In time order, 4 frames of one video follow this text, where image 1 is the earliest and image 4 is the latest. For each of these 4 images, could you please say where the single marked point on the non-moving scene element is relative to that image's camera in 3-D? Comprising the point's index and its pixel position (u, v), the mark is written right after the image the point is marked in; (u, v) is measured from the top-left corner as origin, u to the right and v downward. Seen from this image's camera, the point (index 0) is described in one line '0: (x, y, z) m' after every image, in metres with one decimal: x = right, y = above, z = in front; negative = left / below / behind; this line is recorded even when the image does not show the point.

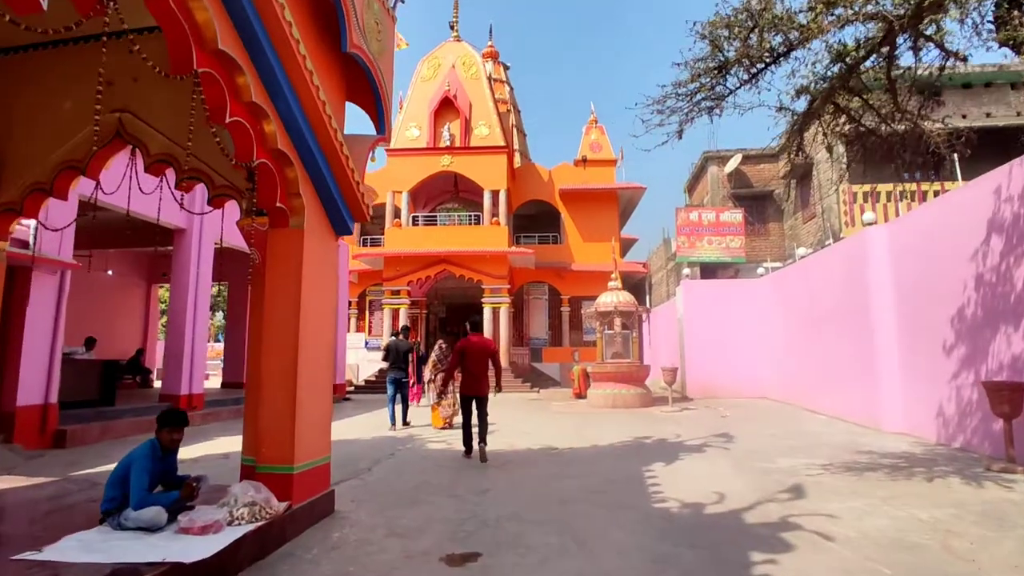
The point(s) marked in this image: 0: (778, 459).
0: (+2.4, -1.5, +5.8) m
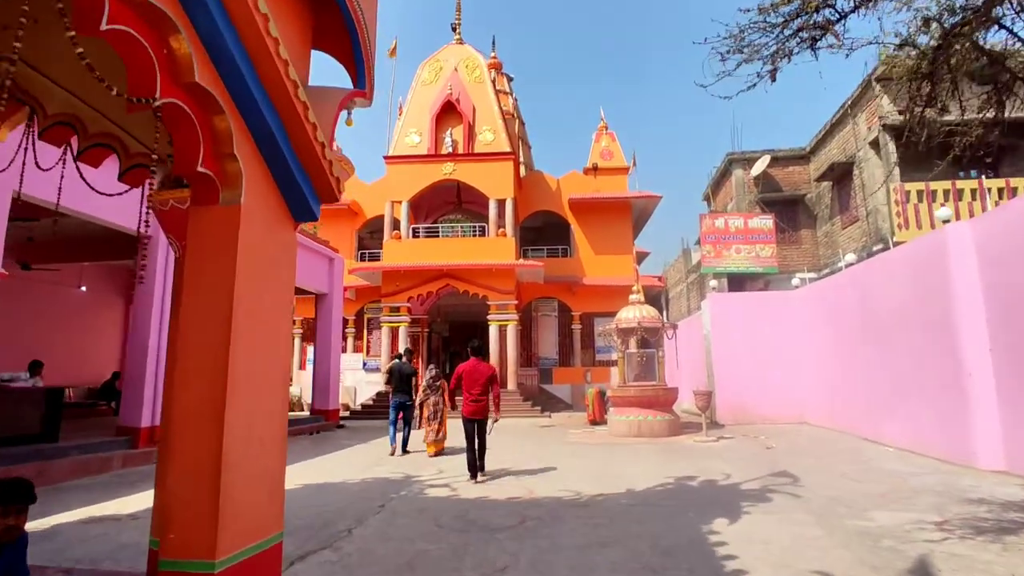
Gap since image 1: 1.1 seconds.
0: (+2.5, -1.6, +4.5) m
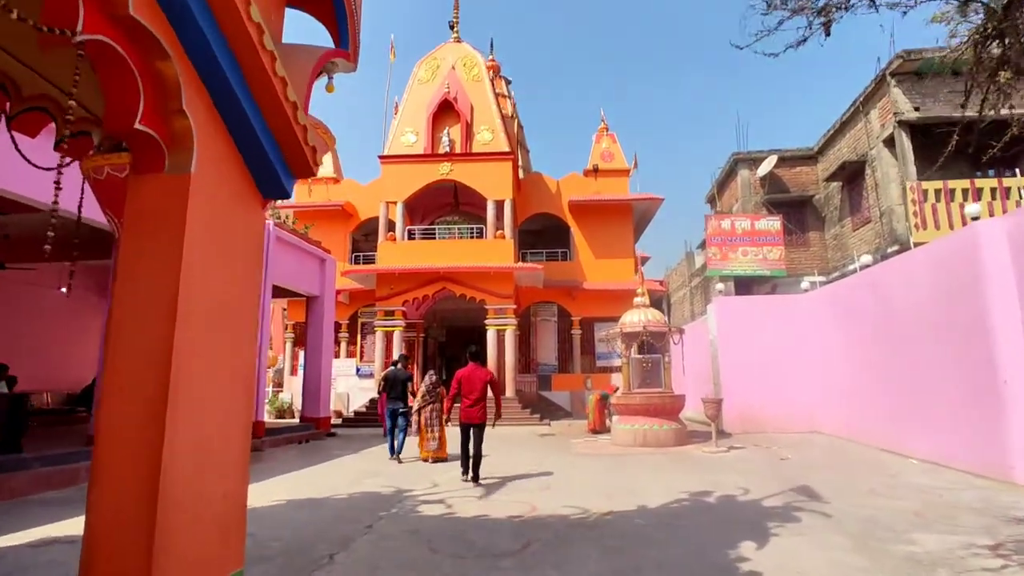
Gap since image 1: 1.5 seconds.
0: (+2.5, -1.6, +4.1) m
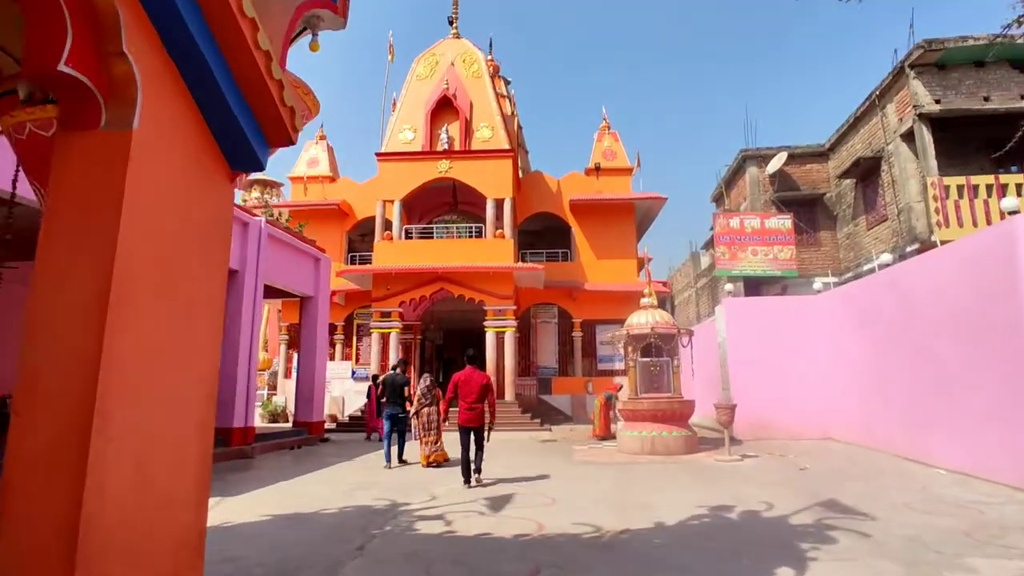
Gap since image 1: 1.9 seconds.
0: (+2.6, -1.5, +3.6) m
